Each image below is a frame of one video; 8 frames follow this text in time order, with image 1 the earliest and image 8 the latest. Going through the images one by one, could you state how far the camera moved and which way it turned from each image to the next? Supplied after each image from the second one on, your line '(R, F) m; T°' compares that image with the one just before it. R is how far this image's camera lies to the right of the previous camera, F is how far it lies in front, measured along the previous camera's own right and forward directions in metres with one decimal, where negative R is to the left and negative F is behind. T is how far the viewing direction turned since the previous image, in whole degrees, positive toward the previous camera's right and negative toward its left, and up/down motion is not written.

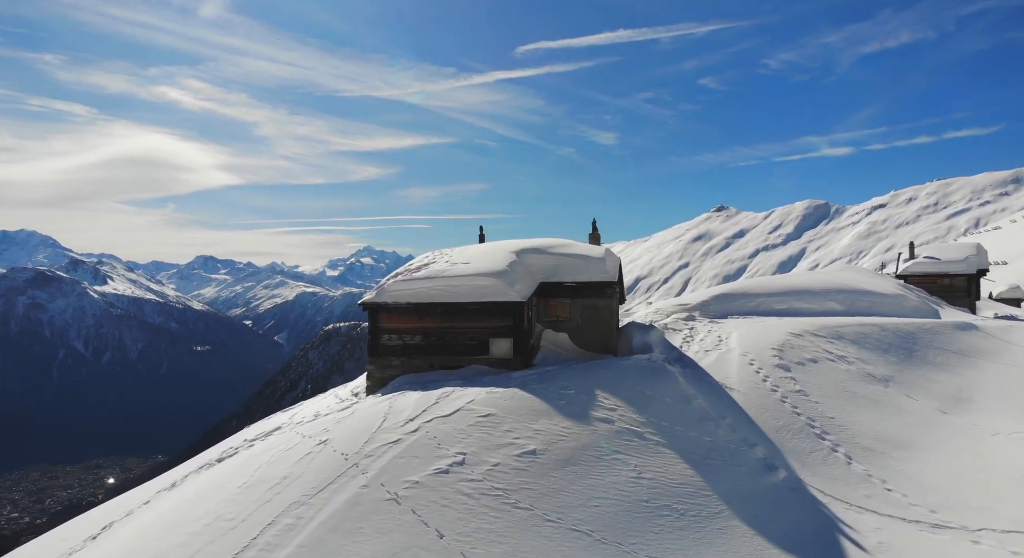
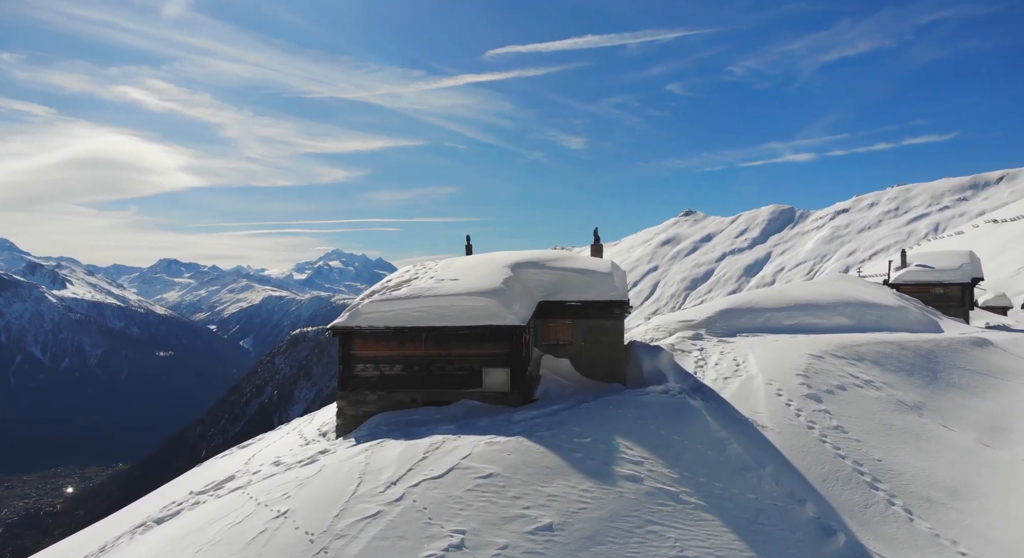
(-0.7, +2.9) m; +2°
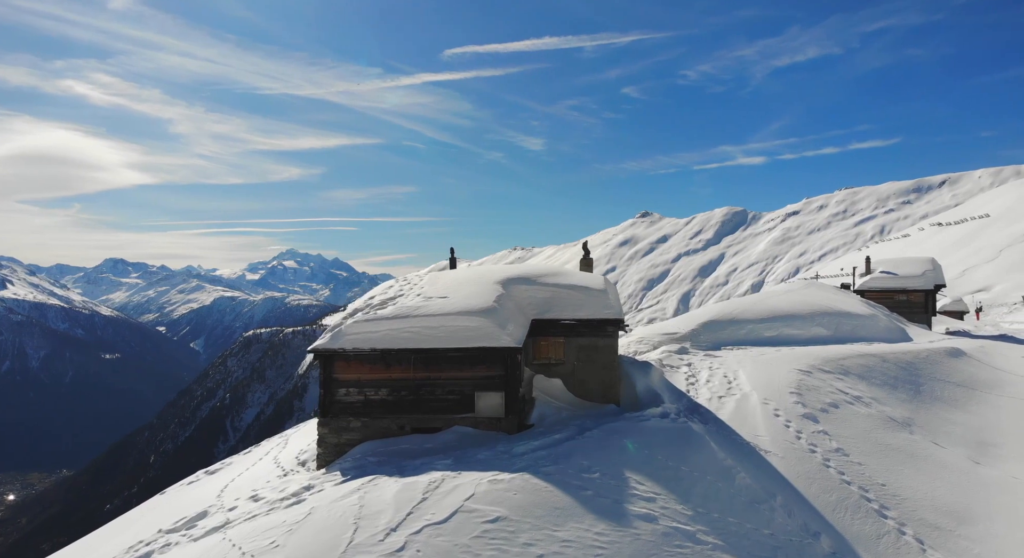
(-0.9, +0.9) m; +4°
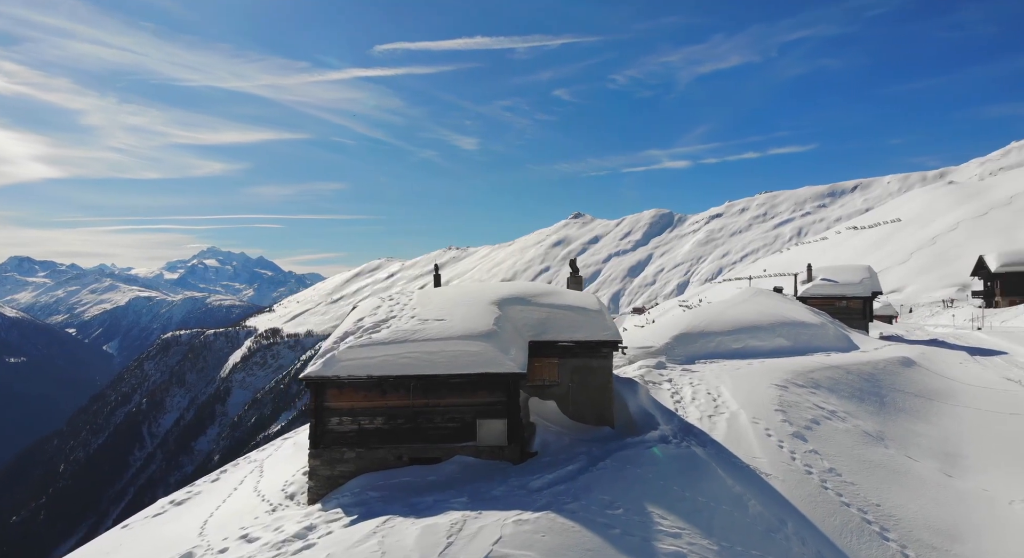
(-1.7, +0.6) m; +6°
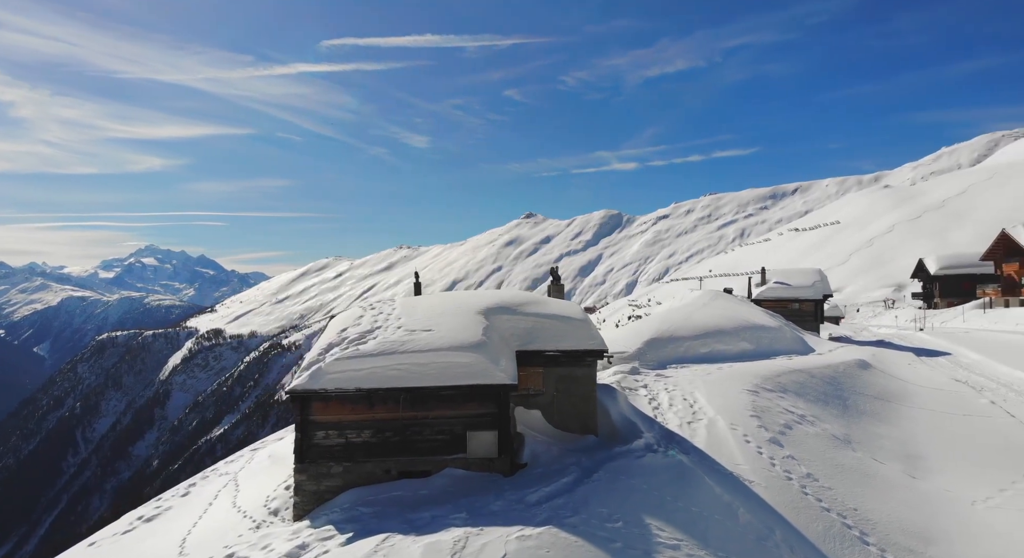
(-1.0, +0.1) m; +4°
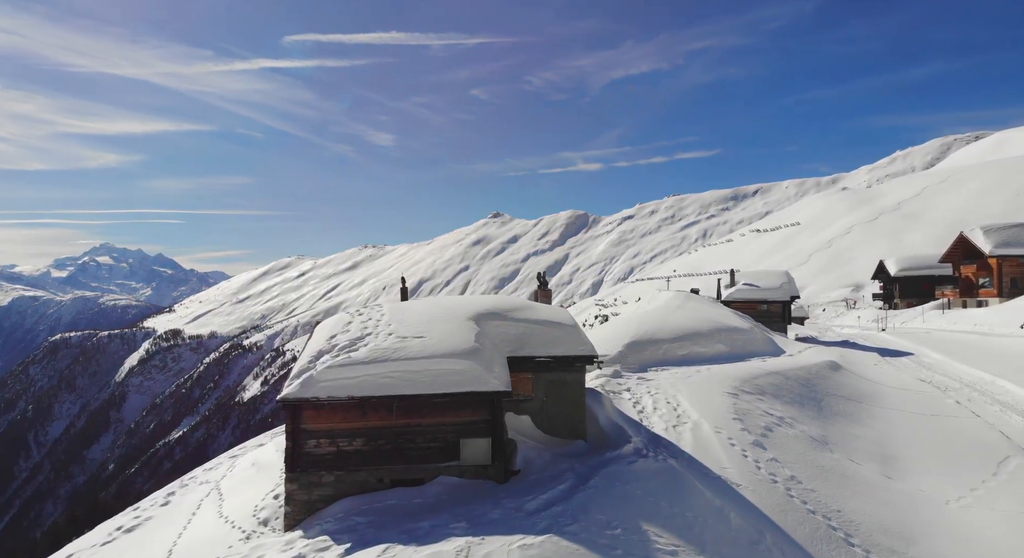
(-0.7, 0.0) m; +3°
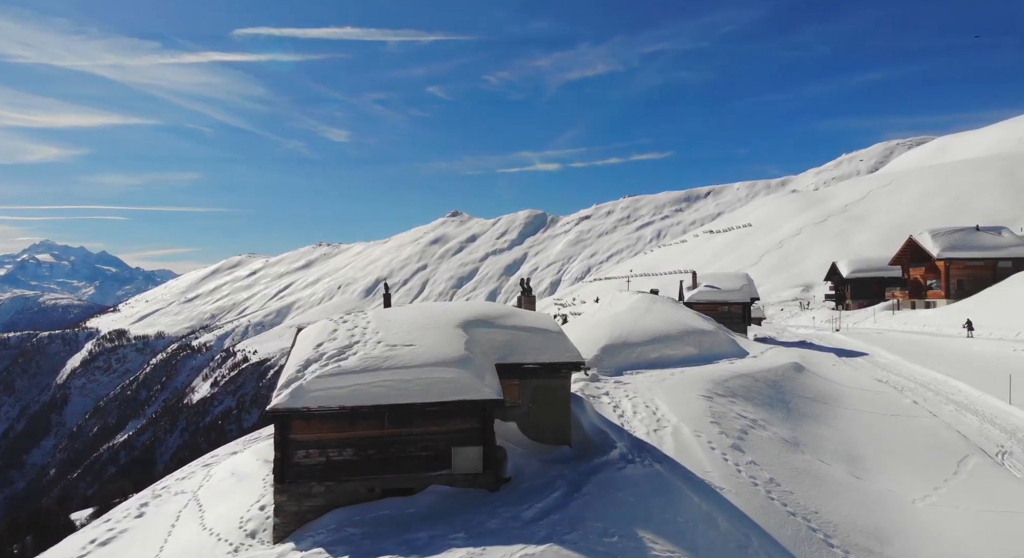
(-0.8, 0.0) m; +4°
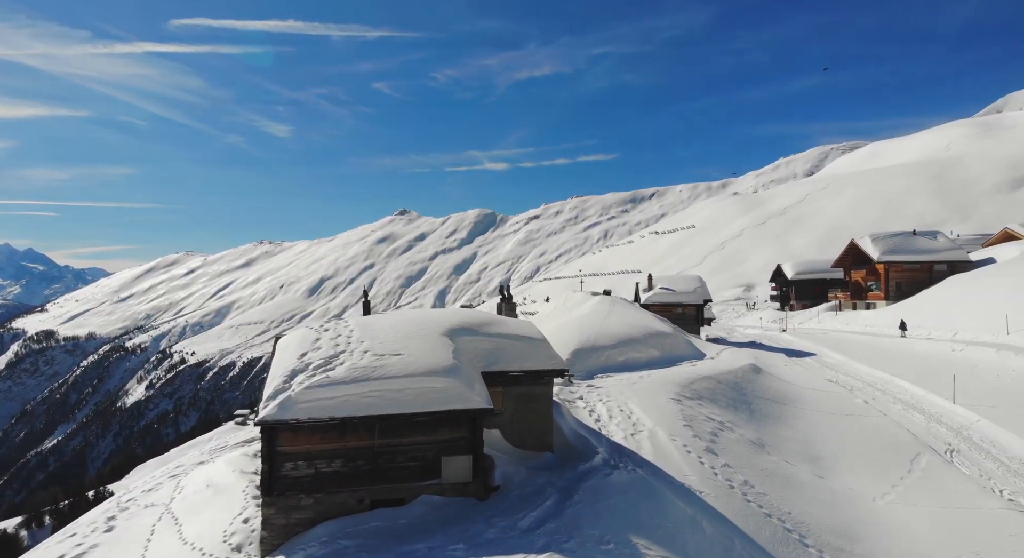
(-1.0, -0.1) m; +5°
